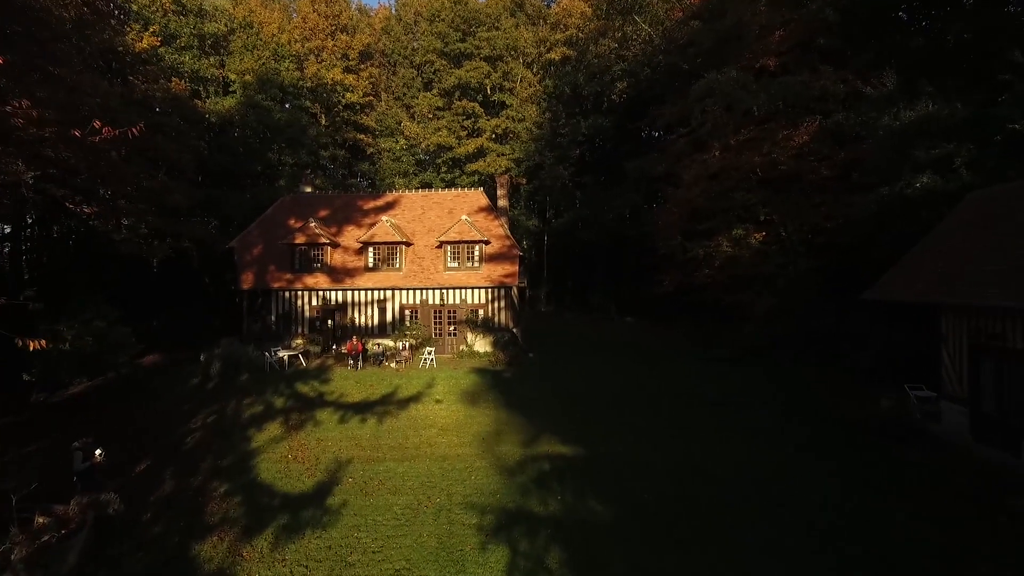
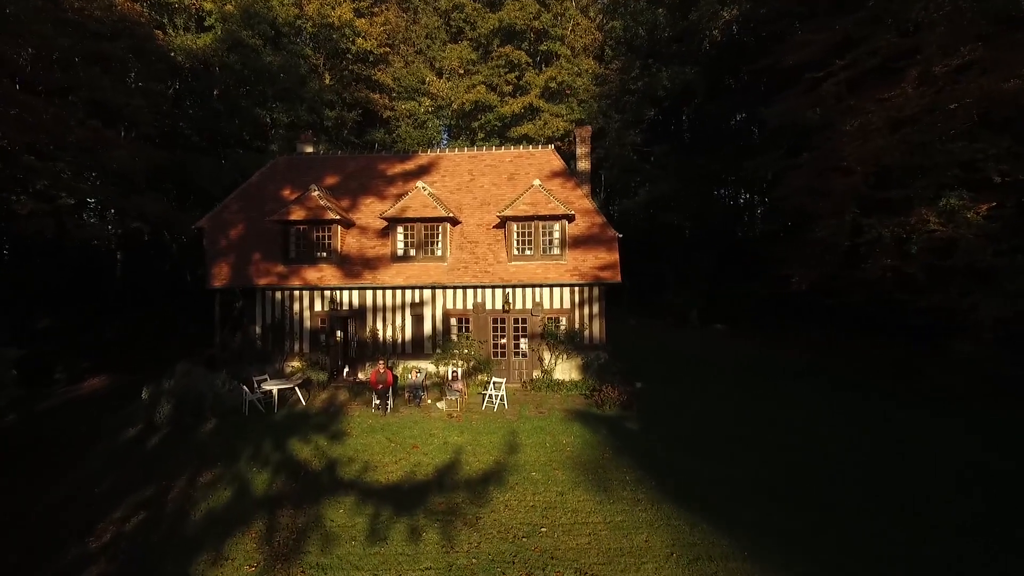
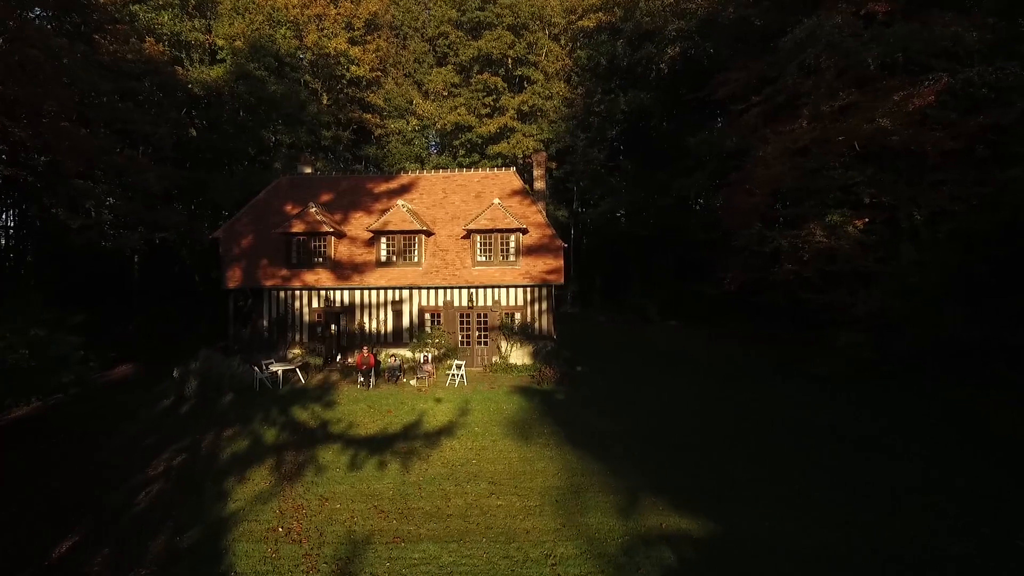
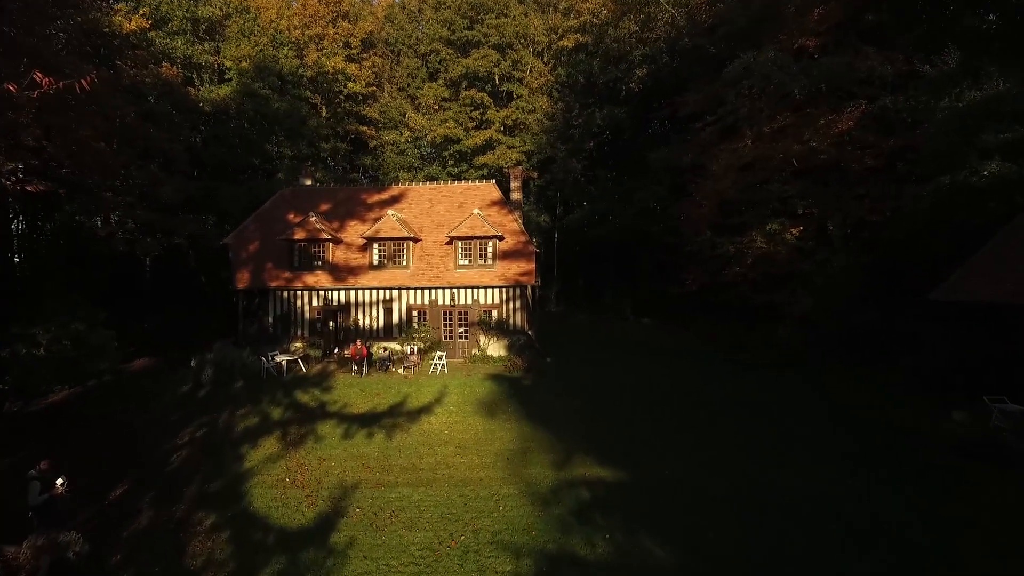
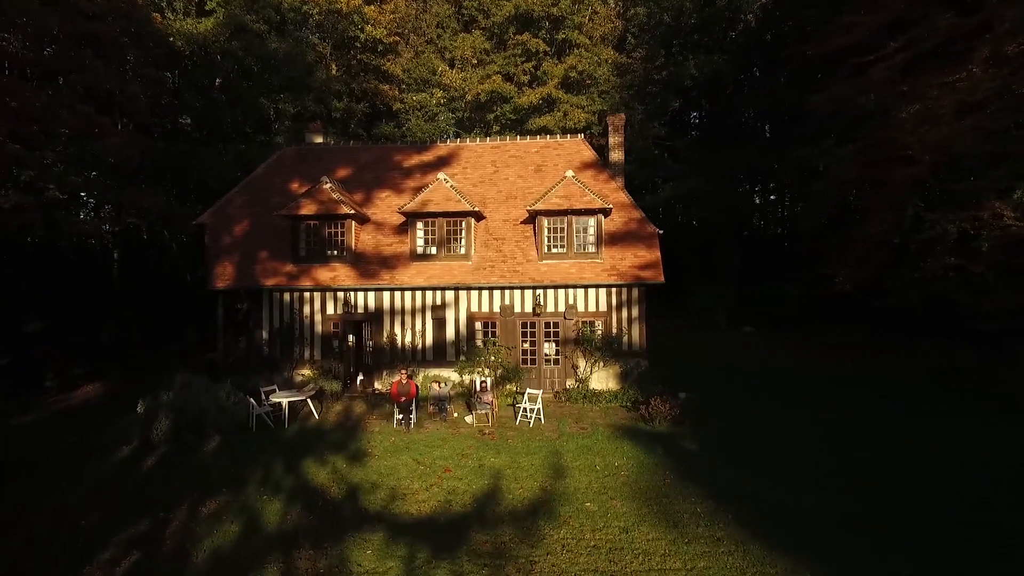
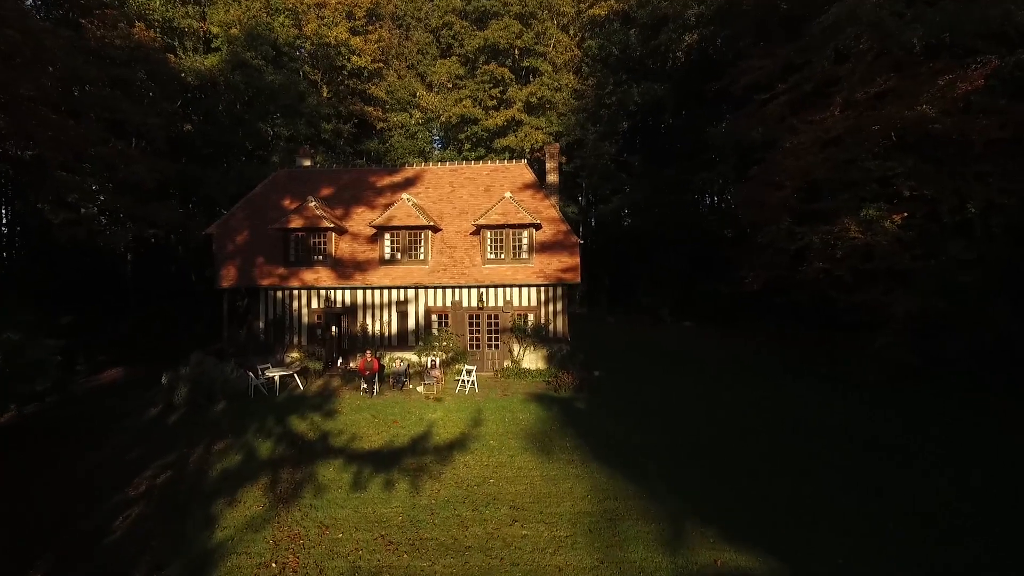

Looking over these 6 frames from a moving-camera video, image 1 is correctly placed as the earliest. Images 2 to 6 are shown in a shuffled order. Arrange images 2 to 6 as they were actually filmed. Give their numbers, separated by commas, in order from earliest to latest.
4, 3, 6, 2, 5
